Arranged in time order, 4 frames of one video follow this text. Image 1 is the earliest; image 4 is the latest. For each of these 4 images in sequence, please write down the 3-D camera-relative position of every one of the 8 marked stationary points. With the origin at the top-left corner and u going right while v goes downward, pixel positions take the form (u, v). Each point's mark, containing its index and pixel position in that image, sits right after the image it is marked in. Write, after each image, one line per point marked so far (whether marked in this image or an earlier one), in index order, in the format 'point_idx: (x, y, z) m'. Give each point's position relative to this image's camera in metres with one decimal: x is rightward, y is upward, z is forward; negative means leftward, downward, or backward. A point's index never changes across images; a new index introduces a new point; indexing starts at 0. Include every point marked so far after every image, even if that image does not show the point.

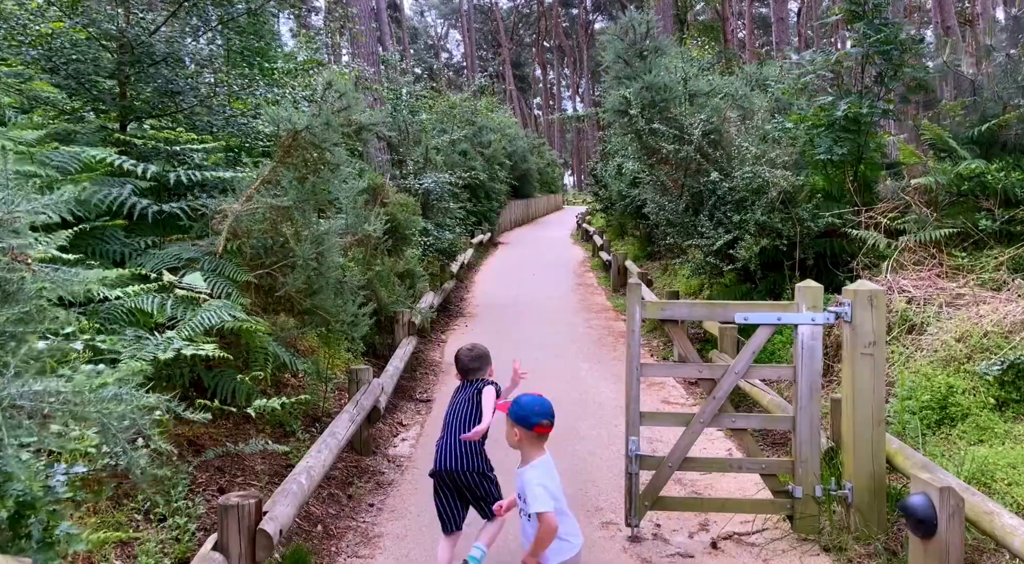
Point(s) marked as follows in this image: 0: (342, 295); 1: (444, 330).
0: (-1.2, -0.1, +5.7) m
1: (-0.9, -0.6, +10.0) m
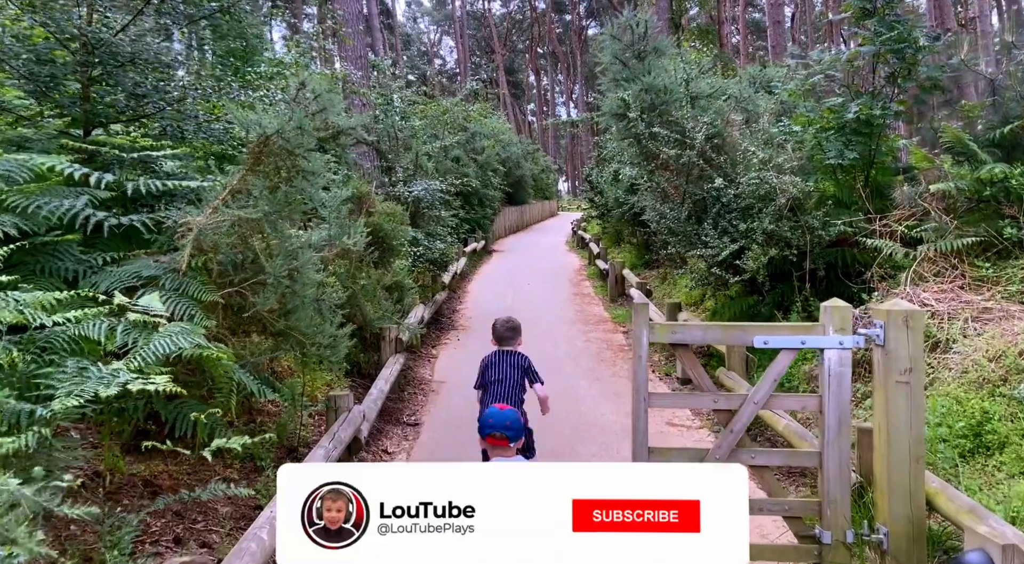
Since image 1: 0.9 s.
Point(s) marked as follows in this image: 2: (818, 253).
0: (-1.3, -0.2, +5.2) m
1: (-1.0, -0.8, +9.6) m
2: (+2.8, +0.3, +7.0) m
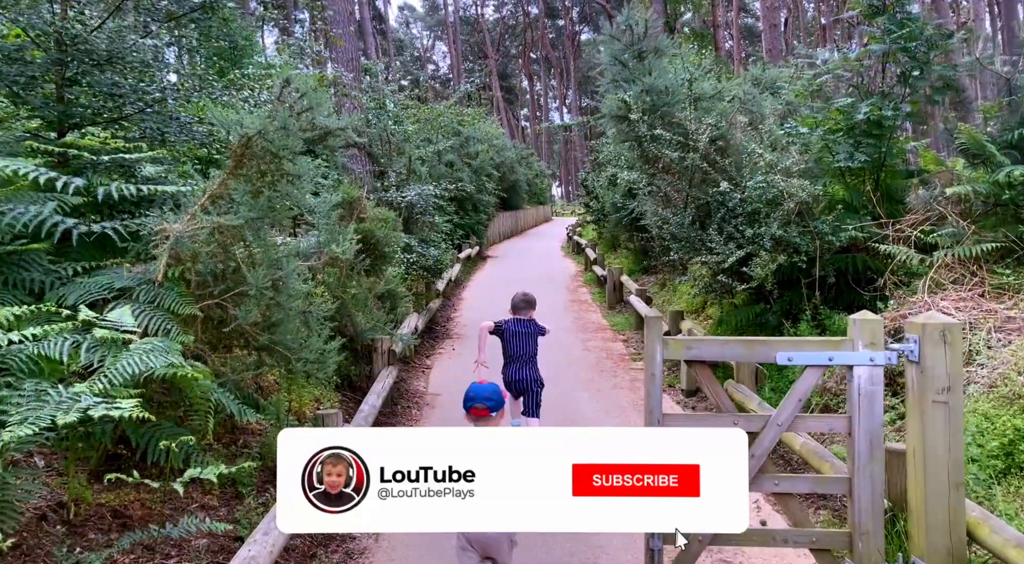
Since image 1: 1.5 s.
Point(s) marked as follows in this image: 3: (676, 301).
0: (-1.3, -0.3, +4.9) m
1: (-1.0, -0.9, +9.3) m
2: (+2.8, +0.2, +6.8) m
3: (+2.3, -0.3, +10.8) m
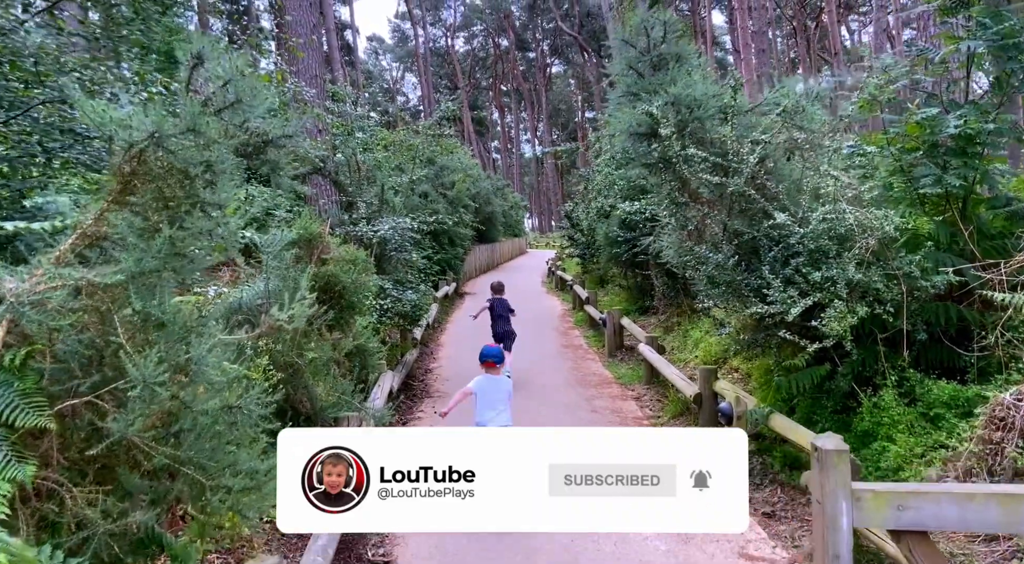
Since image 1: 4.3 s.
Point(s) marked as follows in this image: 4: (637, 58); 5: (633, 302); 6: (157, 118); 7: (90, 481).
0: (-1.2, -0.6, +3.3) m
1: (-1.1, -1.4, +7.7) m
2: (+2.8, -0.2, +5.4) m
3: (+2.2, -0.8, +9.3) m
4: (+1.3, +2.3, +8.1) m
5: (+2.1, -0.4, +13.1) m
6: (-1.4, +0.6, +3.0) m
7: (-1.6, -0.7, +2.9) m
